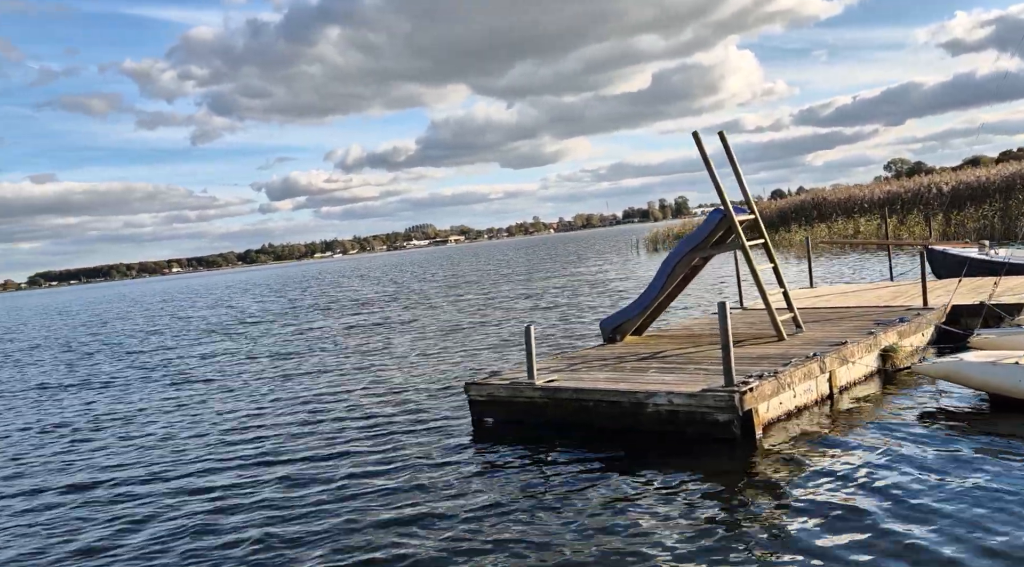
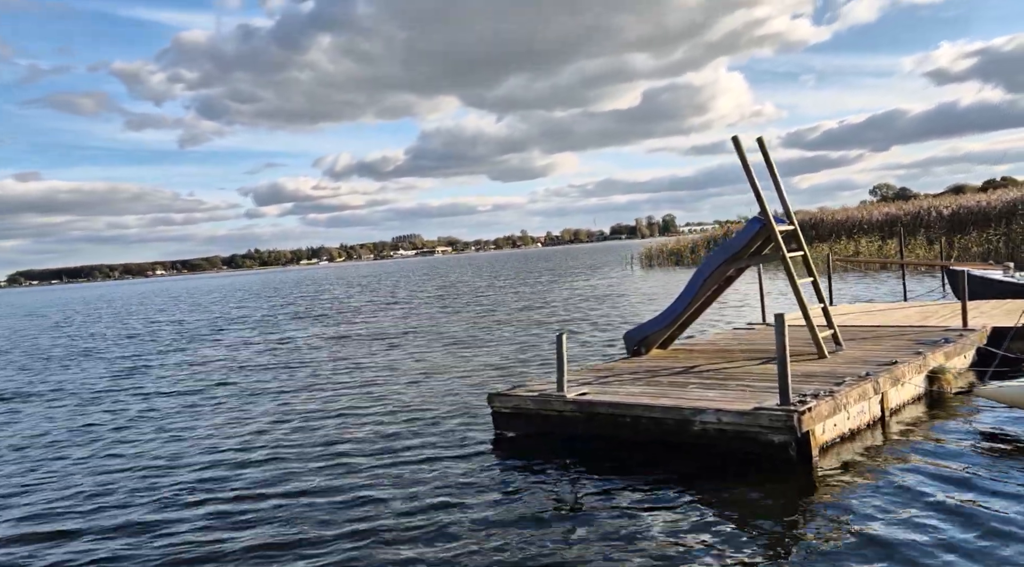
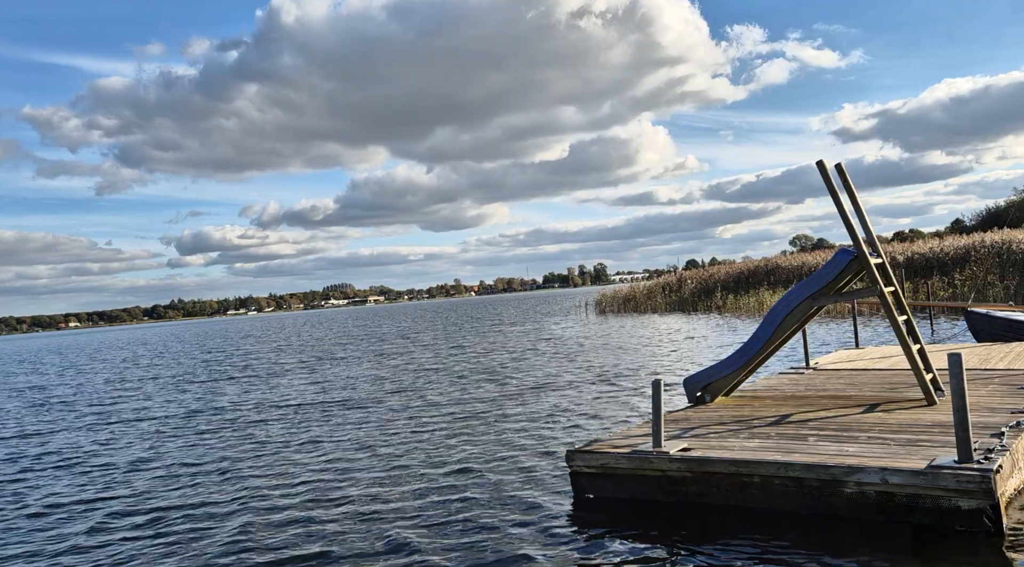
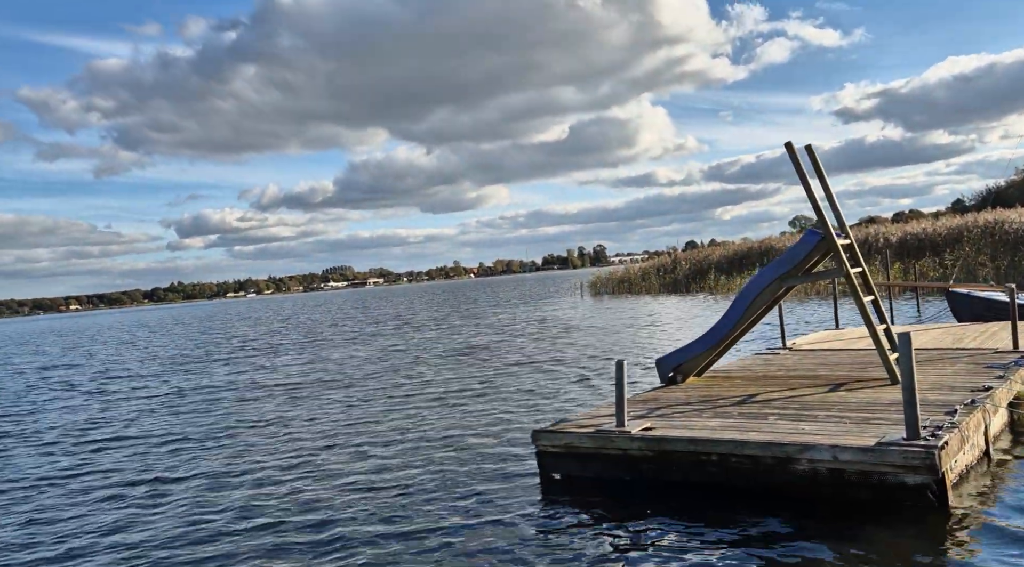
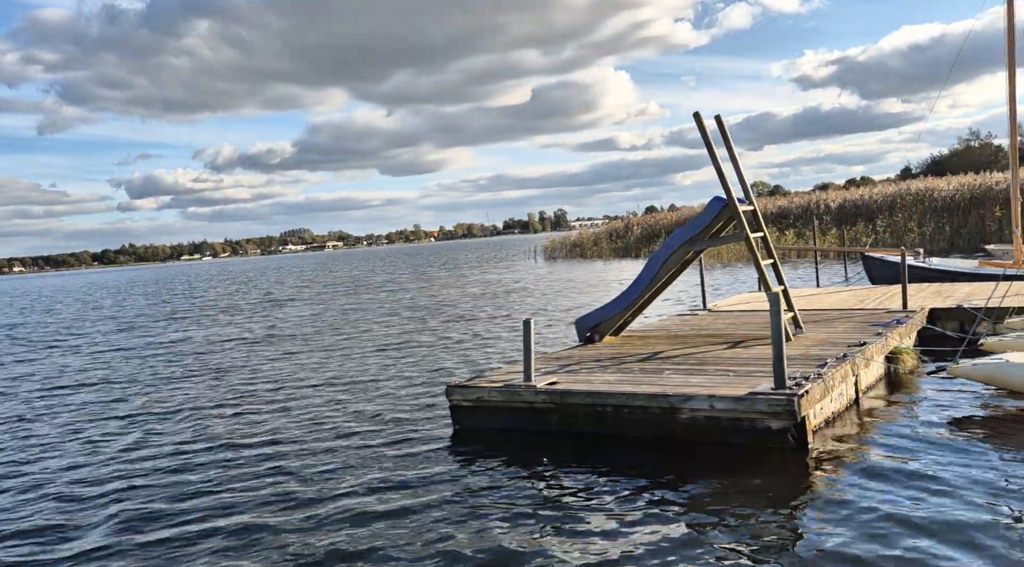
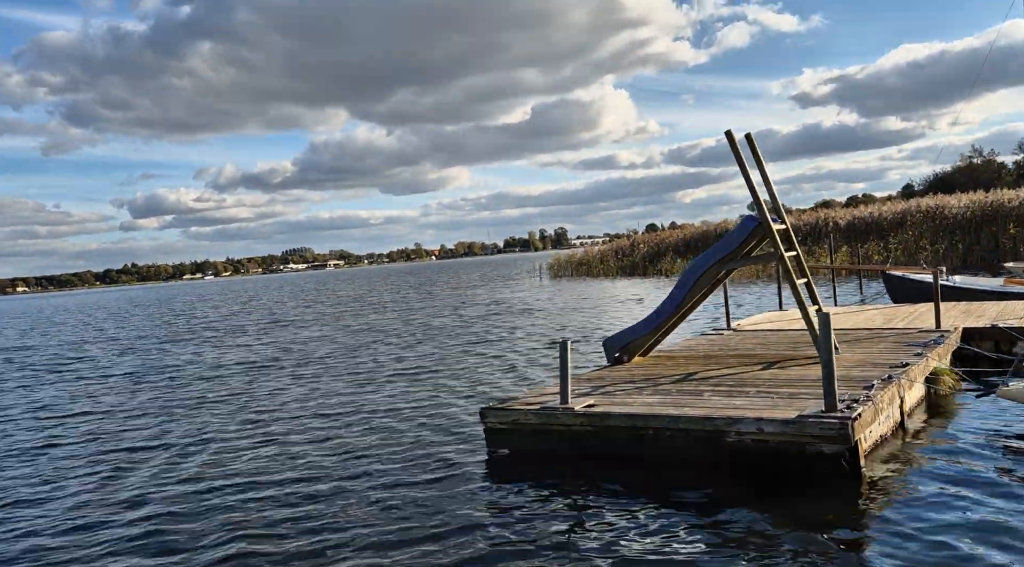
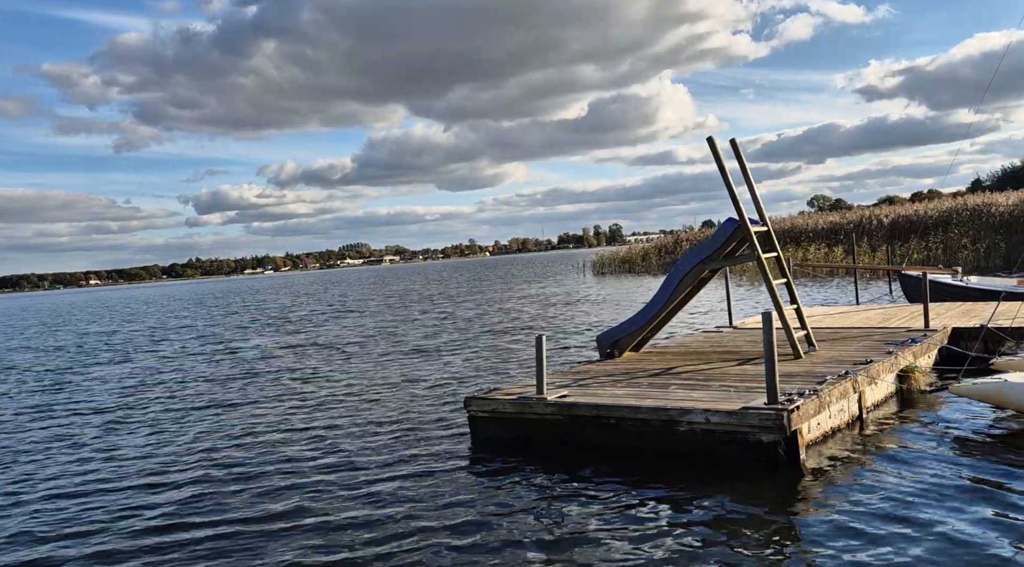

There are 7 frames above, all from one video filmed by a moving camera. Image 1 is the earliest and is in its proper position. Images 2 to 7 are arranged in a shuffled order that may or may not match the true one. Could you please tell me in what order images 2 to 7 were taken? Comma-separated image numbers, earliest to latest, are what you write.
2, 7, 5, 6, 4, 3
